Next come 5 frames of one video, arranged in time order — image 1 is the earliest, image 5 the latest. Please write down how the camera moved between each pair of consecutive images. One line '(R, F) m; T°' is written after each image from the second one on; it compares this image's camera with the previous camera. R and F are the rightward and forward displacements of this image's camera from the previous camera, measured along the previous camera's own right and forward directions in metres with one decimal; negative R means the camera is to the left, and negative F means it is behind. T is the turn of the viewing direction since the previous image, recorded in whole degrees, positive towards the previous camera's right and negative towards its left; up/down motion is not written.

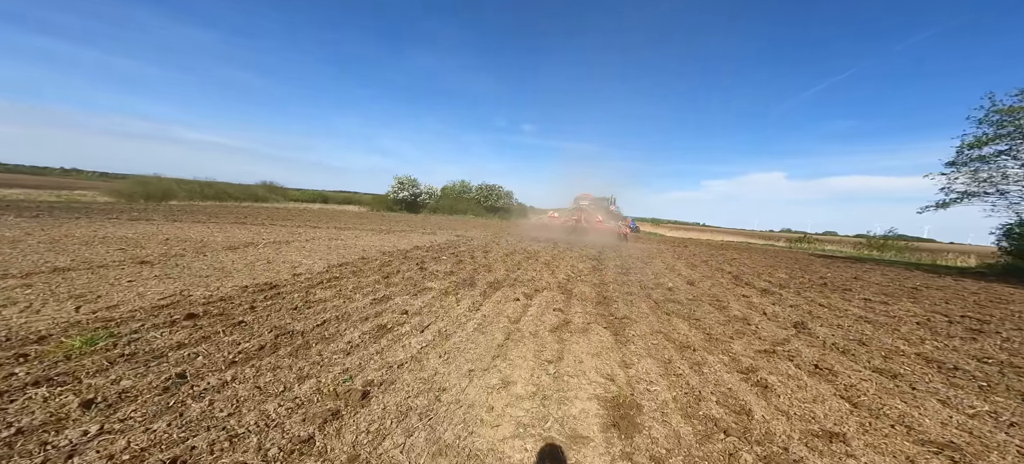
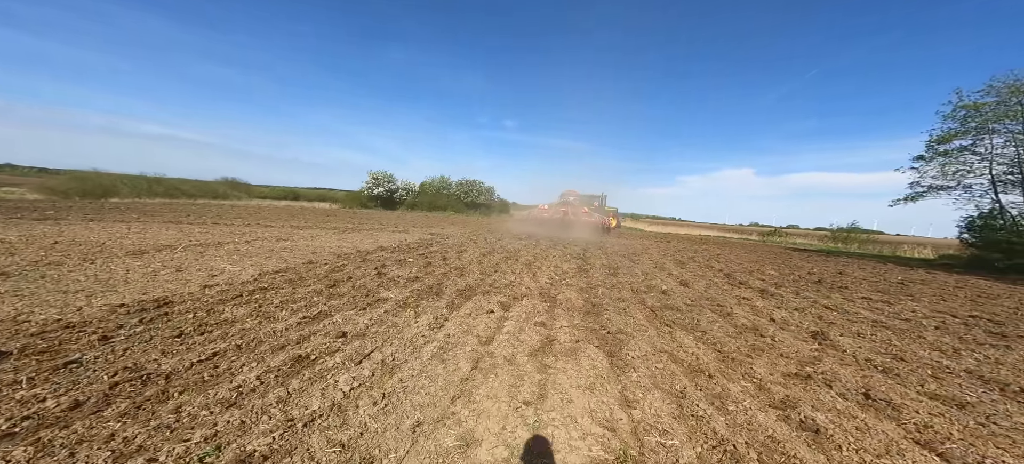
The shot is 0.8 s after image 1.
(+0.2, +1.2) m; +3°
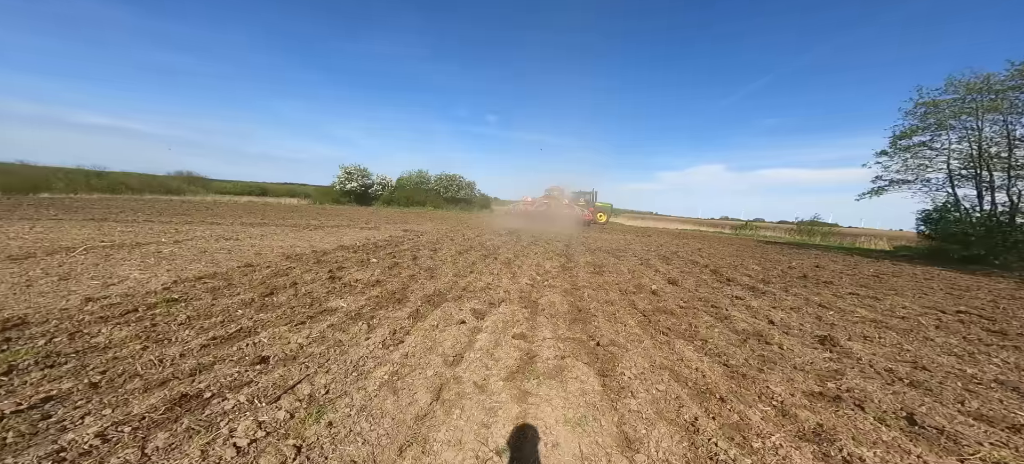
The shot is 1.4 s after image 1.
(+0.1, +0.8) m; +3°
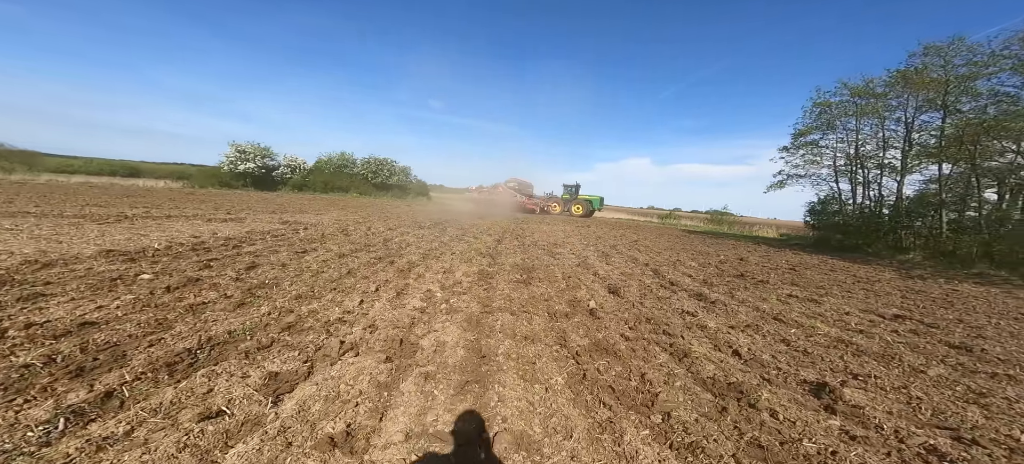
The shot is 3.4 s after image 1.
(+0.9, +2.1) m; +10°
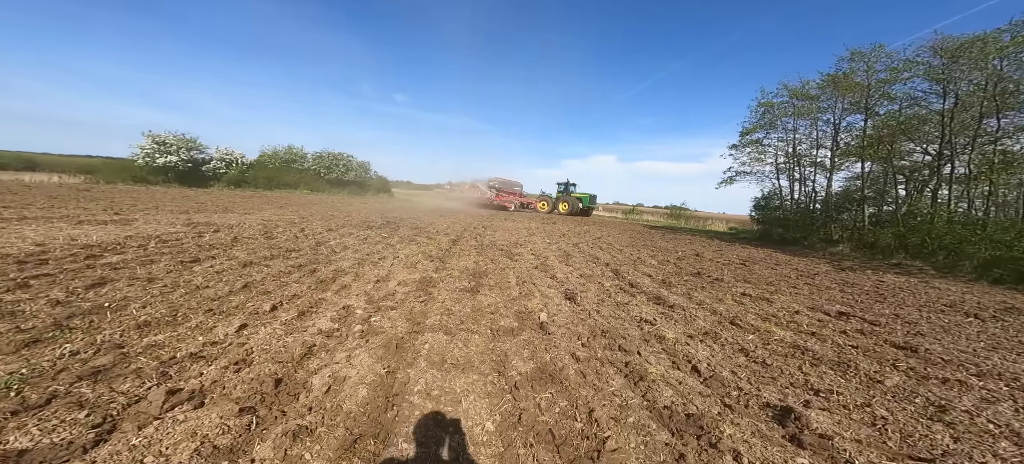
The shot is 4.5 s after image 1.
(+0.4, +0.7) m; +6°
